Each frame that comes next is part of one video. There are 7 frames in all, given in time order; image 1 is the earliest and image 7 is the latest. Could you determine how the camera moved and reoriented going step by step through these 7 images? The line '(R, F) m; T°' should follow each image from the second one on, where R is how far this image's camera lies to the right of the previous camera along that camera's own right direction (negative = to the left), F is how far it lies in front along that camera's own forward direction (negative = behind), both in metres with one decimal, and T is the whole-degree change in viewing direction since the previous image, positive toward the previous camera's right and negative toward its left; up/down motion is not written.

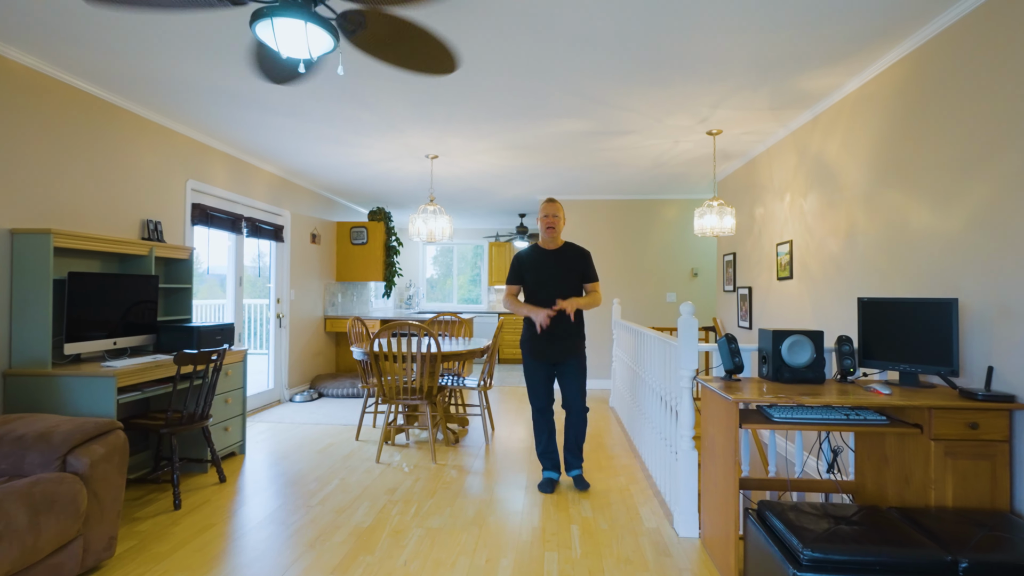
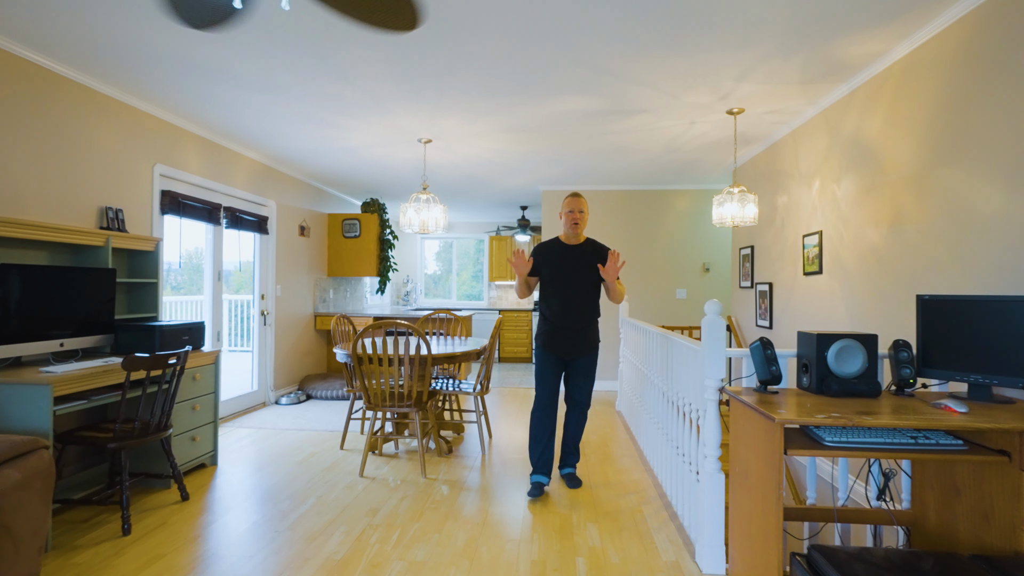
(0.0, +0.3) m; 0°
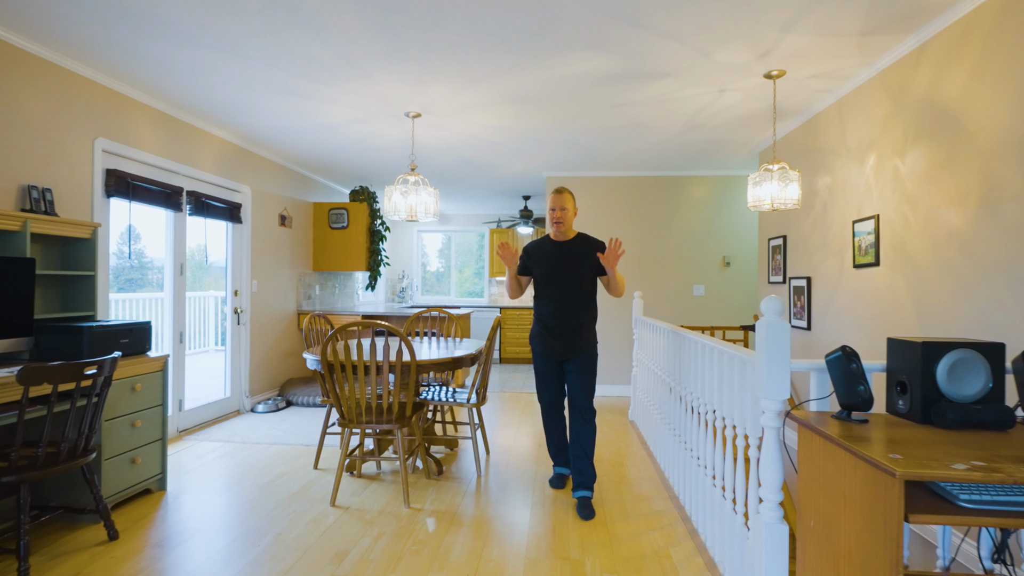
(0.0, +0.5) m; 0°
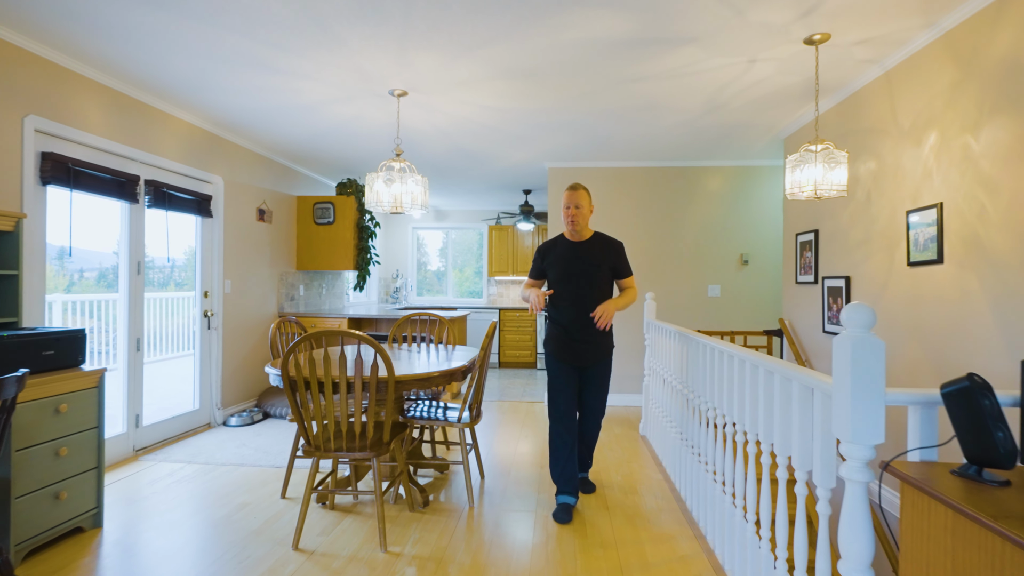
(0.0, +0.4) m; 0°
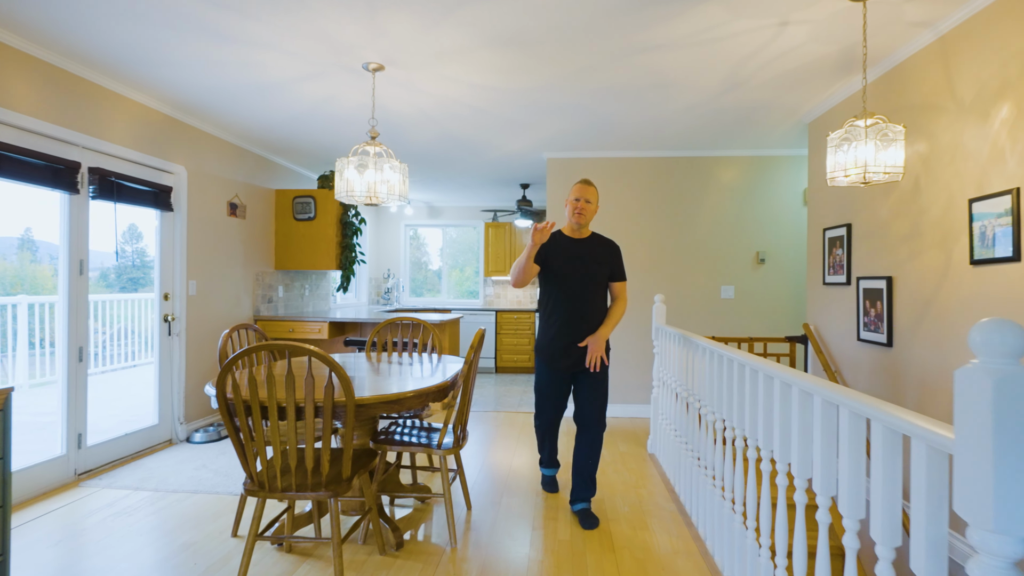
(+0.1, +0.4) m; 0°
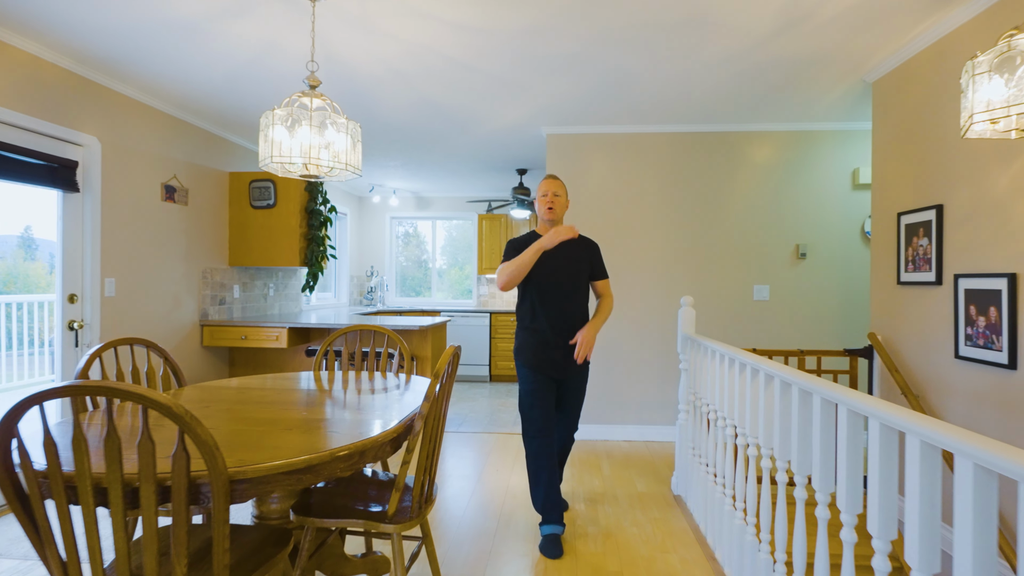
(+0.1, +0.7) m; 0°
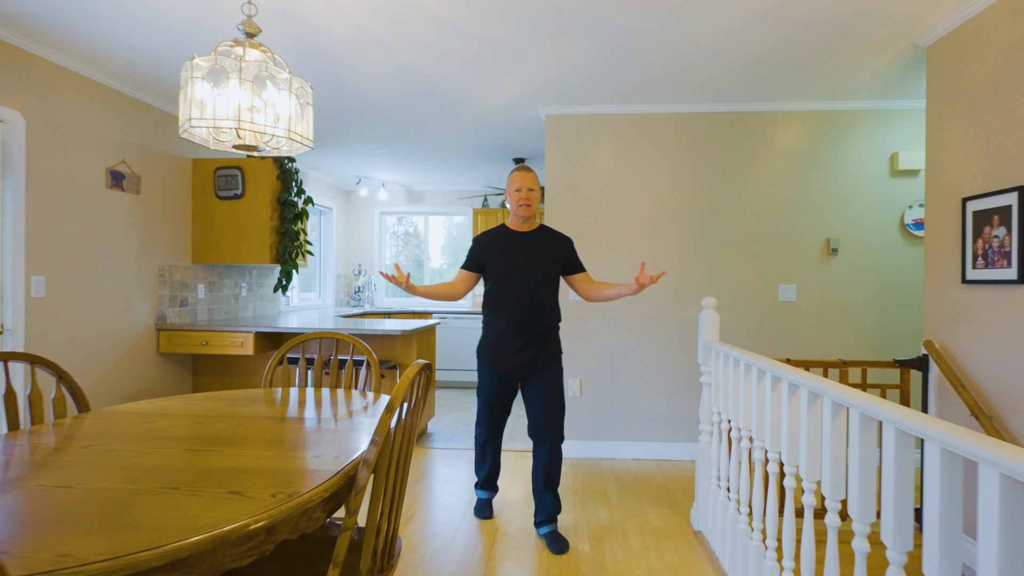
(0.0, +0.4) m; 0°
